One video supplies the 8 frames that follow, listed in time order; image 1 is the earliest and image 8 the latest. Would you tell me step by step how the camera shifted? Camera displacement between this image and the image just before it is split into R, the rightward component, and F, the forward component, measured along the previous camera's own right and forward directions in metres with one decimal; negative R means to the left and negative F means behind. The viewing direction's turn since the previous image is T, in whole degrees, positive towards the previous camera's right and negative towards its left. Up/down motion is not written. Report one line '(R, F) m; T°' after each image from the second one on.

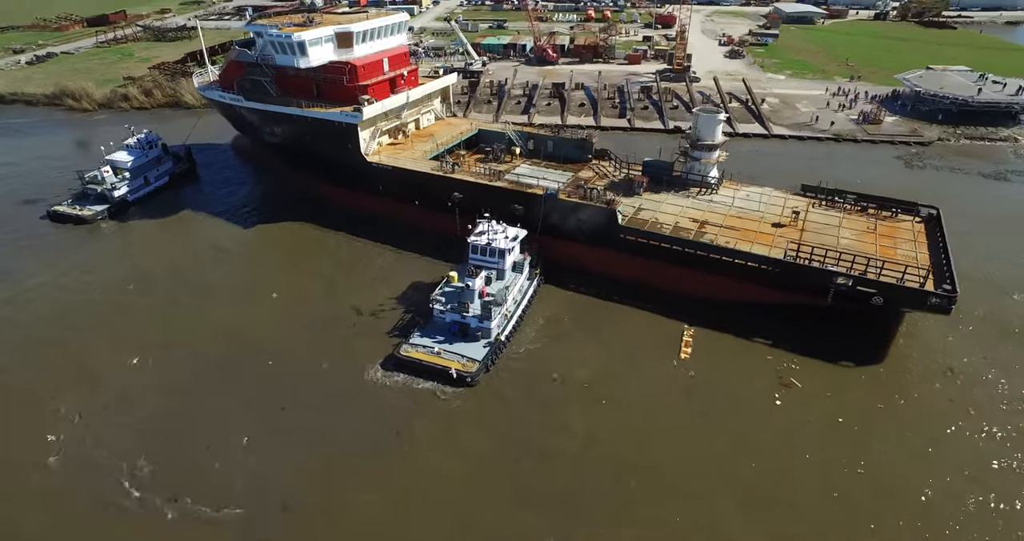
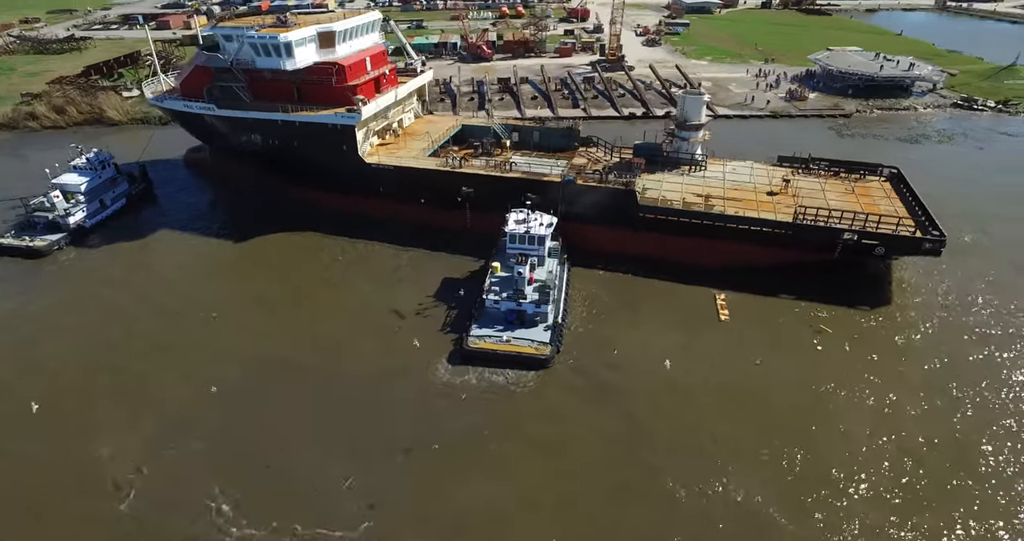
(-4.4, 0.0) m; +10°
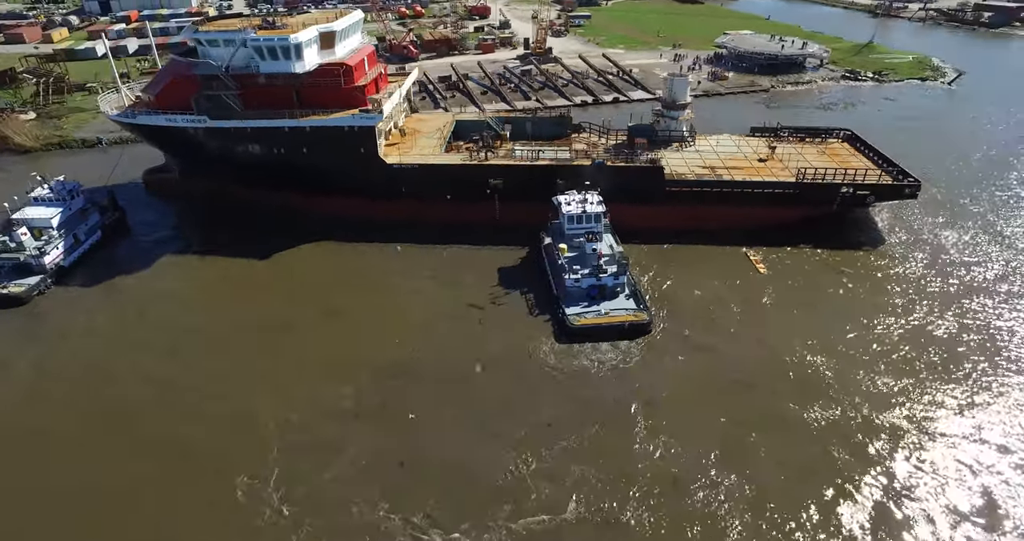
(-6.2, +0.1) m; +12°
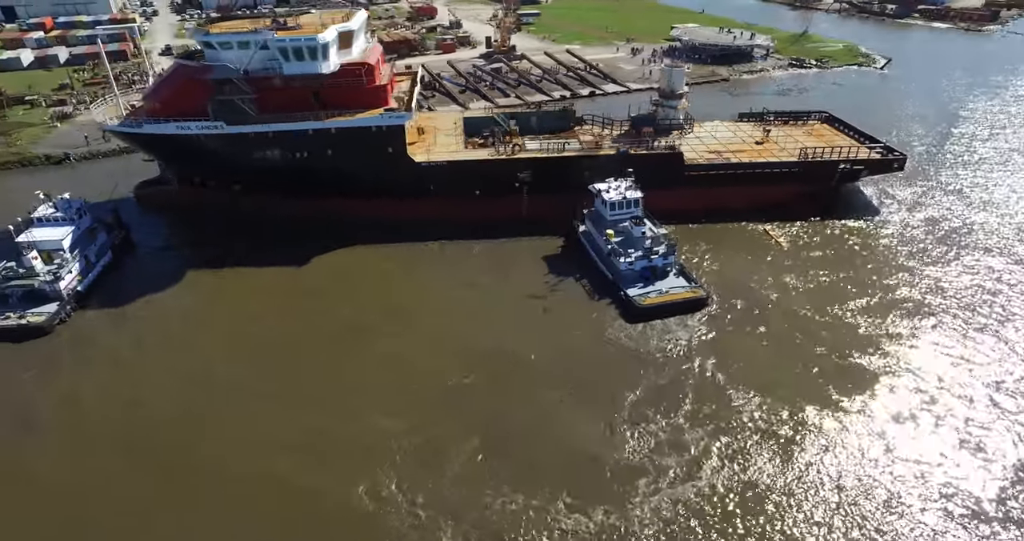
(-4.2, -0.1) m; +7°
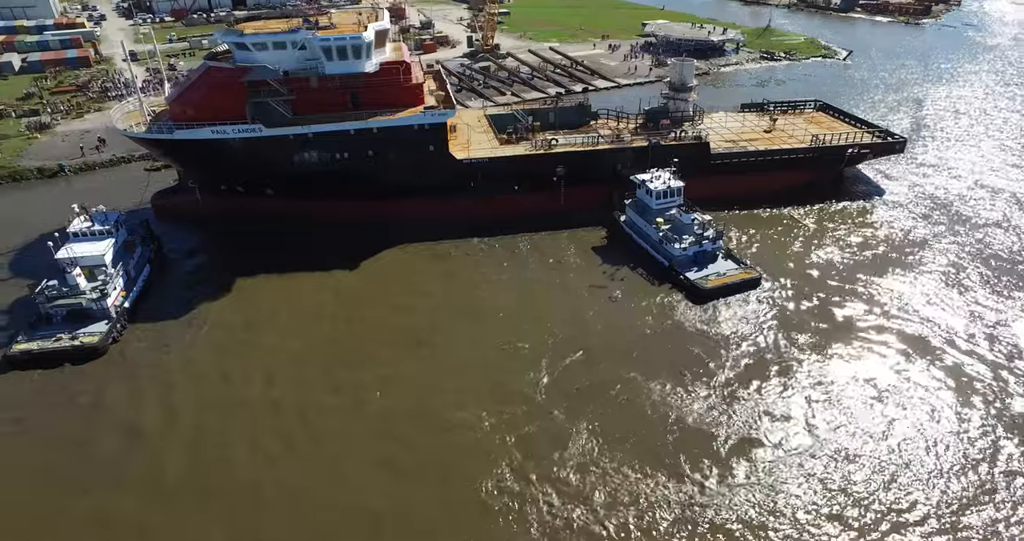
(-3.8, -0.1) m; +5°
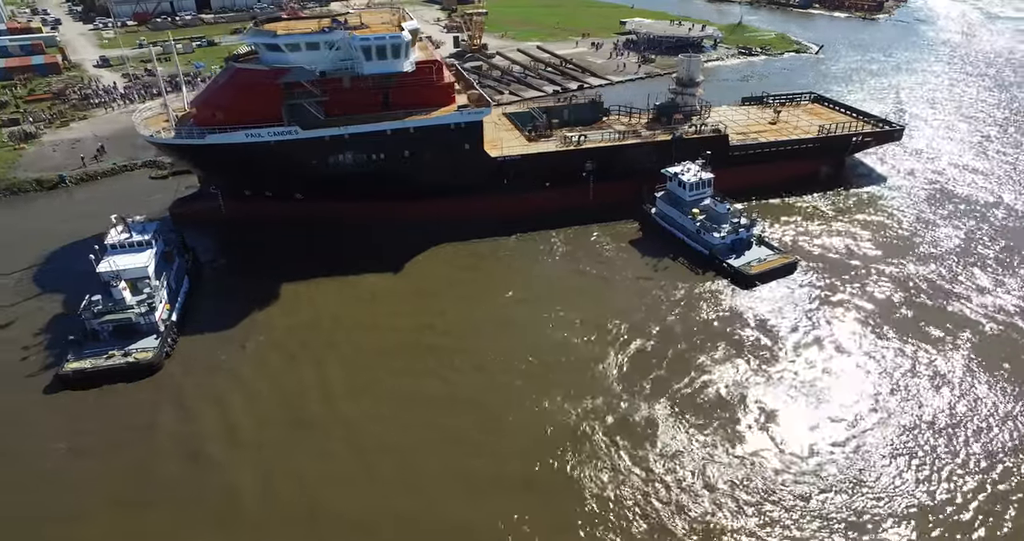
(-3.0, 0.0) m; +4°
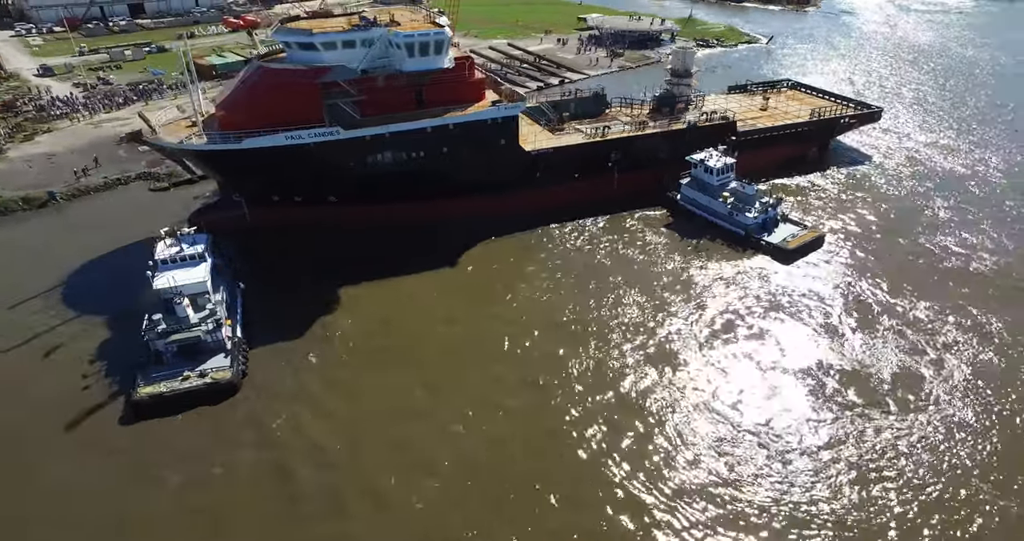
(-4.1, +0.1) m; +7°
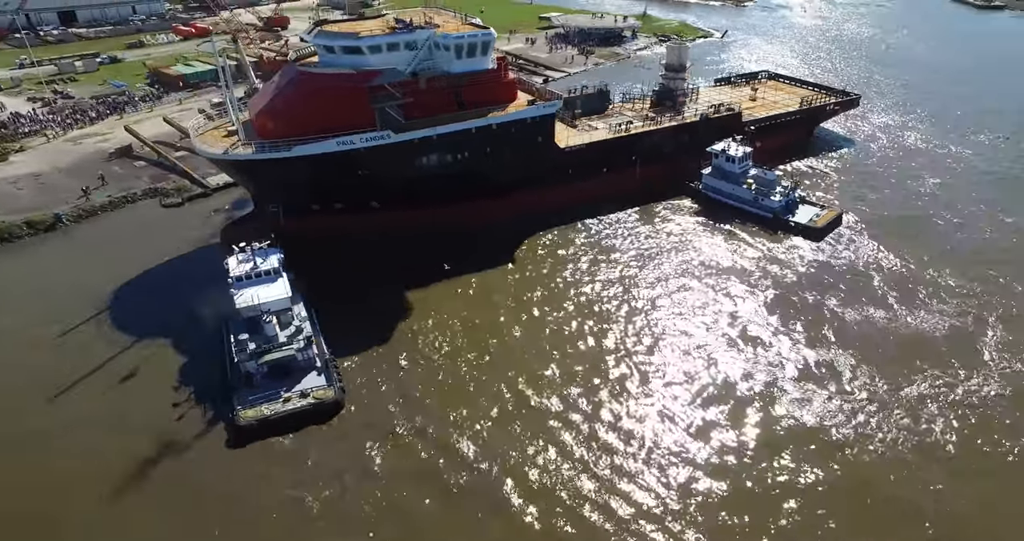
(-4.1, 0.0) m; +6°
